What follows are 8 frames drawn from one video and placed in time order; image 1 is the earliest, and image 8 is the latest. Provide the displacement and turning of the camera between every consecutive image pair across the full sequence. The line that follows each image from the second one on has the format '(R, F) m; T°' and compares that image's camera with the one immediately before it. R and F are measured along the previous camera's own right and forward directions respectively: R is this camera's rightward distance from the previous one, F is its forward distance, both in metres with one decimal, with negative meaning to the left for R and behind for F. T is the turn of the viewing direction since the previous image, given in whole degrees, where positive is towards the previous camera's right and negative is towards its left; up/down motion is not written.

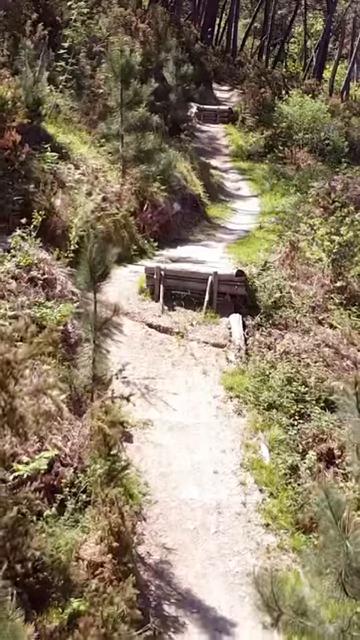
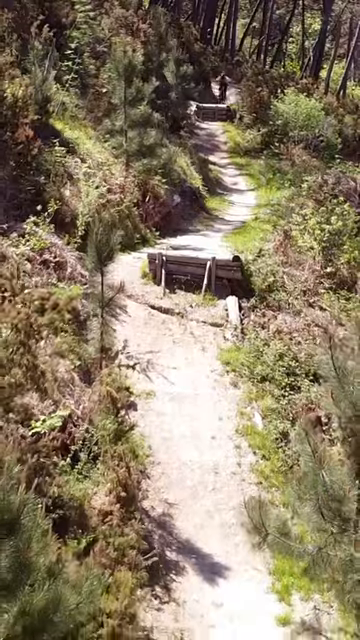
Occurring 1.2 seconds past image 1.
(0.0, -0.9) m; 0°
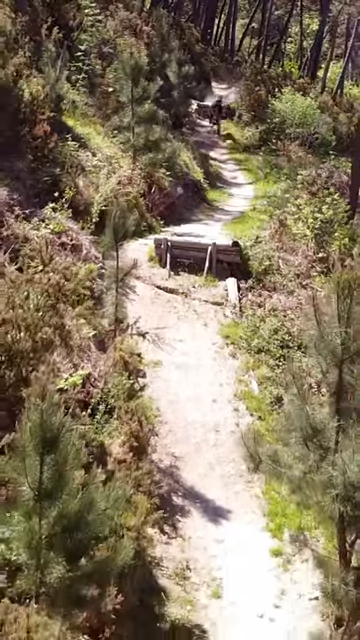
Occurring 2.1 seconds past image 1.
(-0.1, -1.2) m; 0°
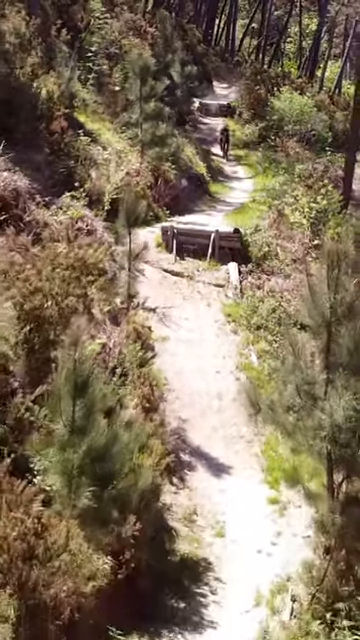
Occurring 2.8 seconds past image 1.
(-0.1, -1.1) m; 0°
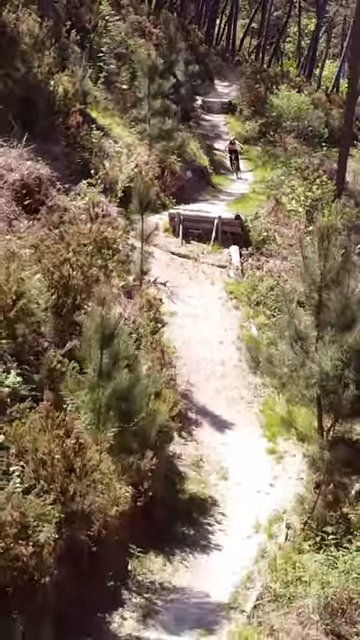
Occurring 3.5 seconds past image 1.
(-0.1, -1.3) m; 0°
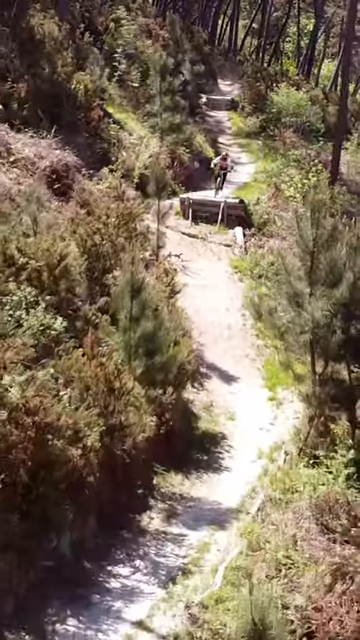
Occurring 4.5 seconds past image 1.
(-0.2, -1.9) m; 0°
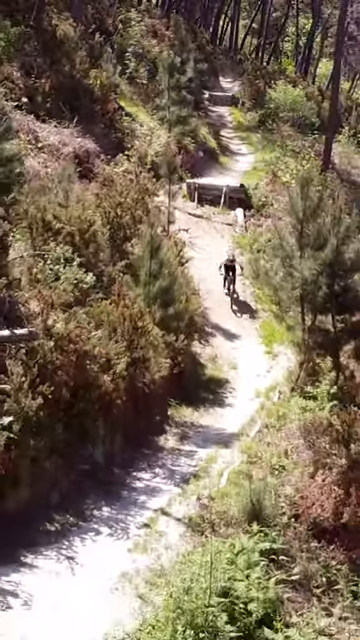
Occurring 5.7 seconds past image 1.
(-0.2, -2.1) m; 0°
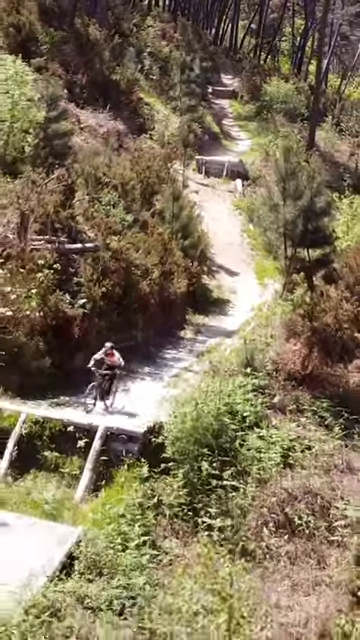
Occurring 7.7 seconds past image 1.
(-0.3, -4.8) m; 0°
